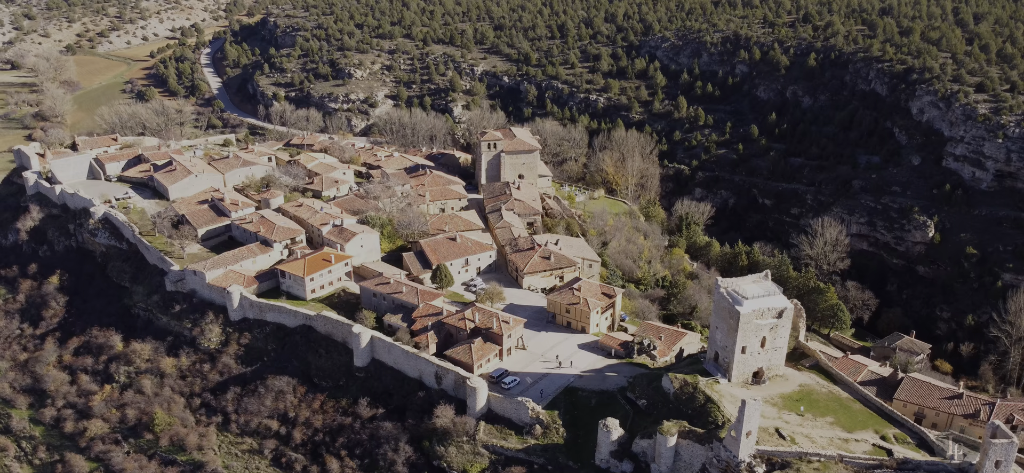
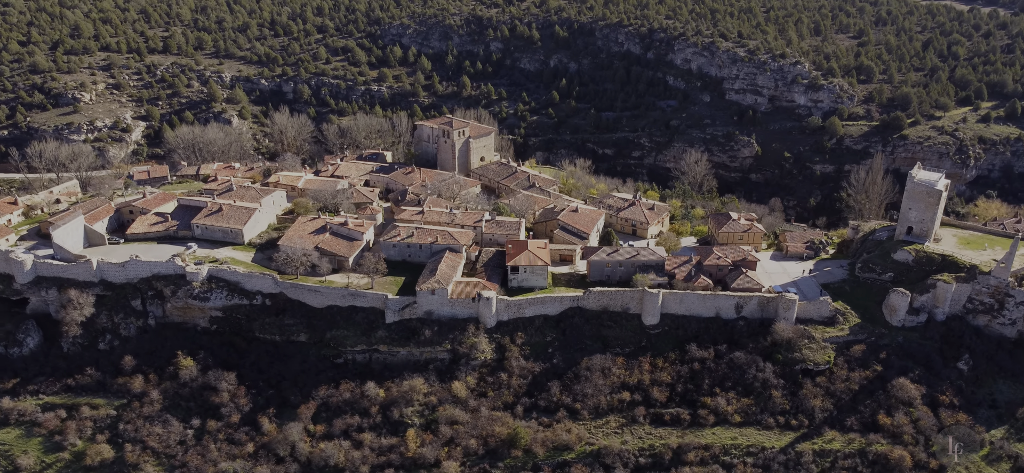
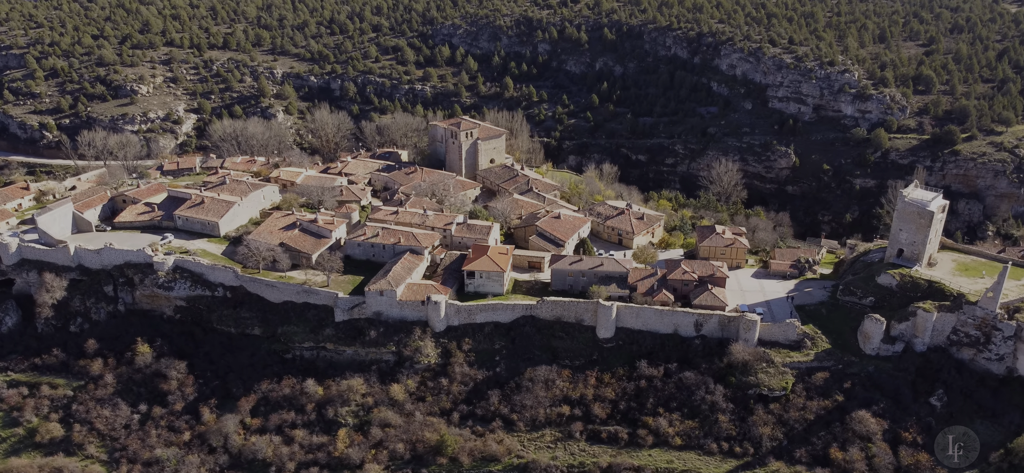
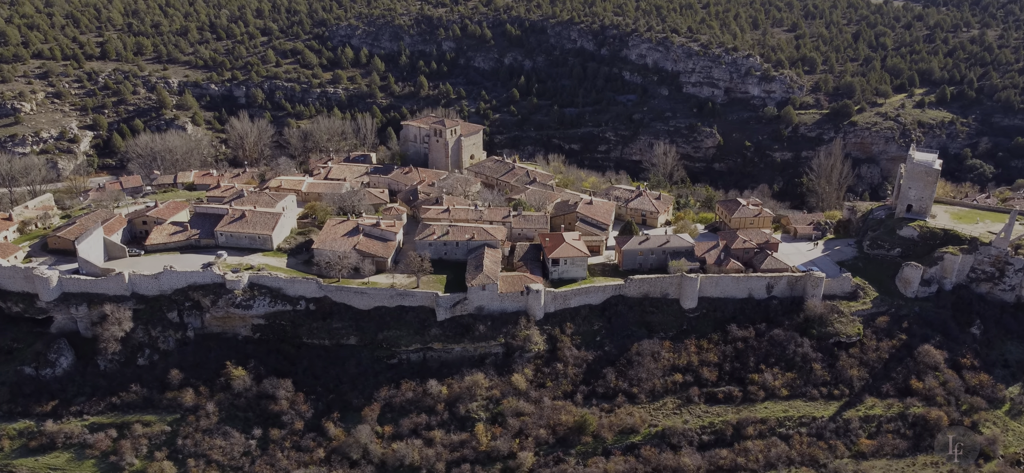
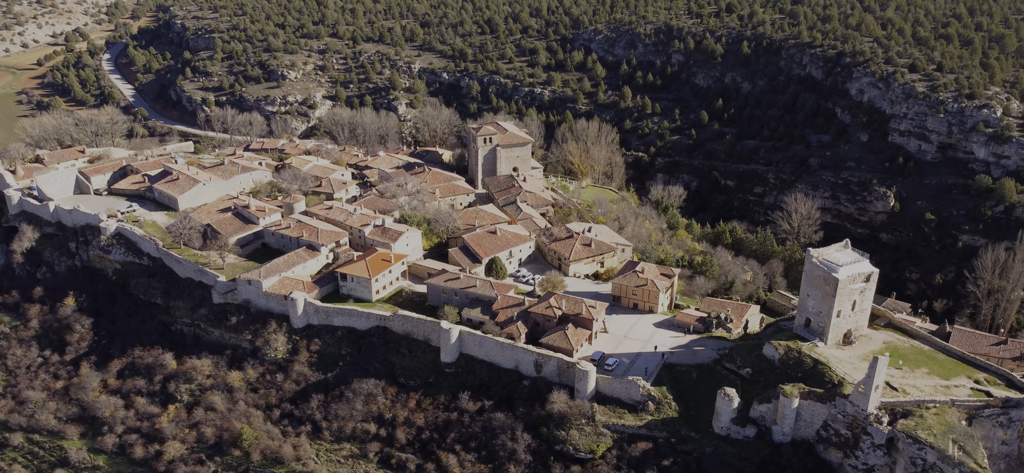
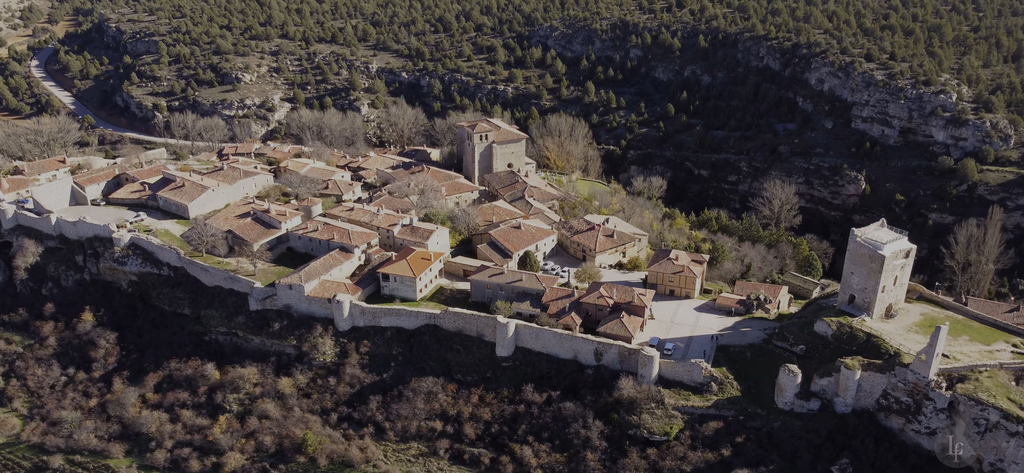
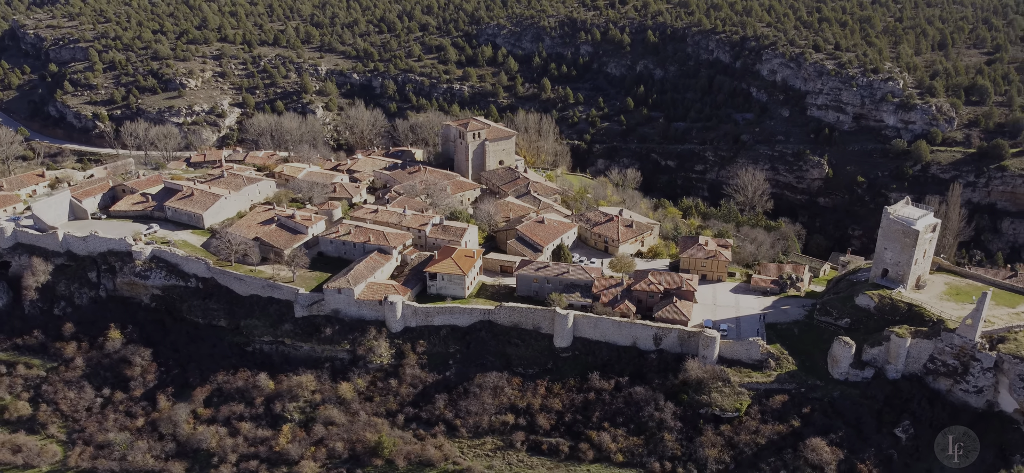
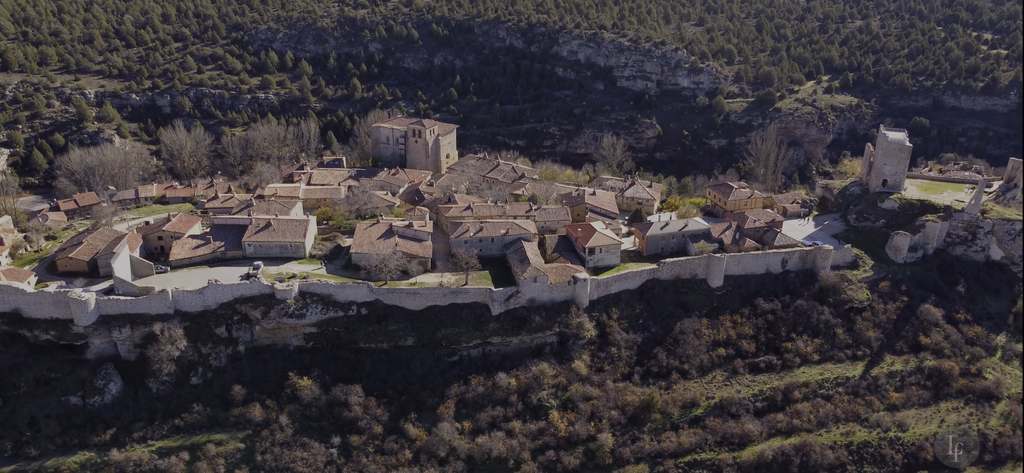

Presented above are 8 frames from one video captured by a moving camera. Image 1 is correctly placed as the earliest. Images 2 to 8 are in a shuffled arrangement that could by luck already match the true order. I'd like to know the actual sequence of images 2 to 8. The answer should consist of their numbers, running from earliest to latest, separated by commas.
5, 6, 7, 3, 2, 4, 8
